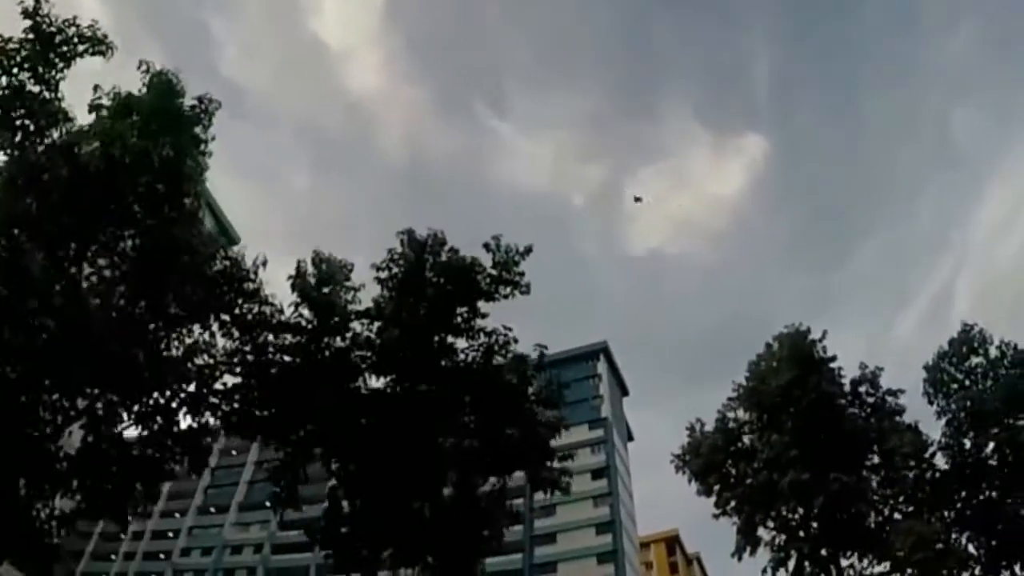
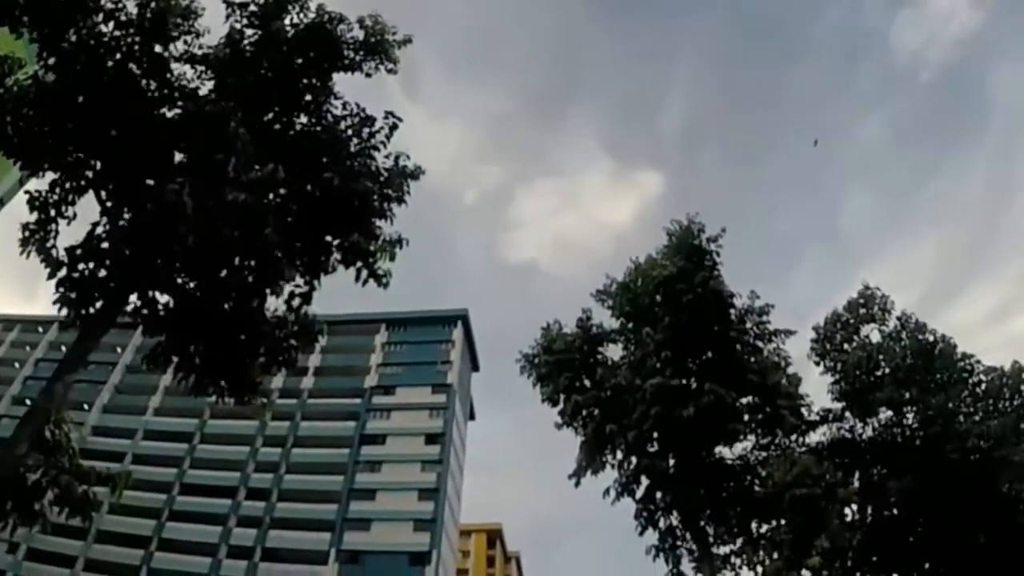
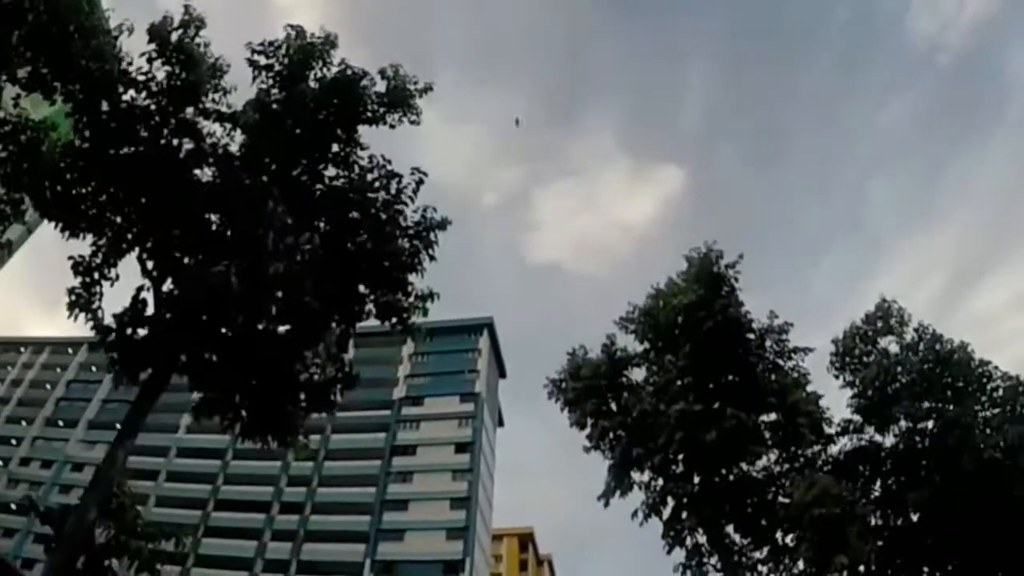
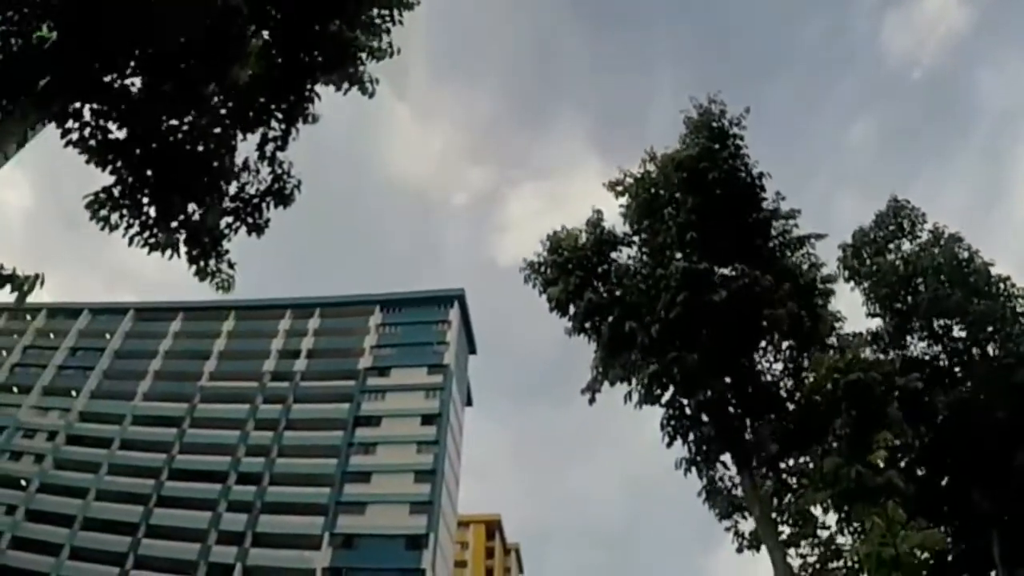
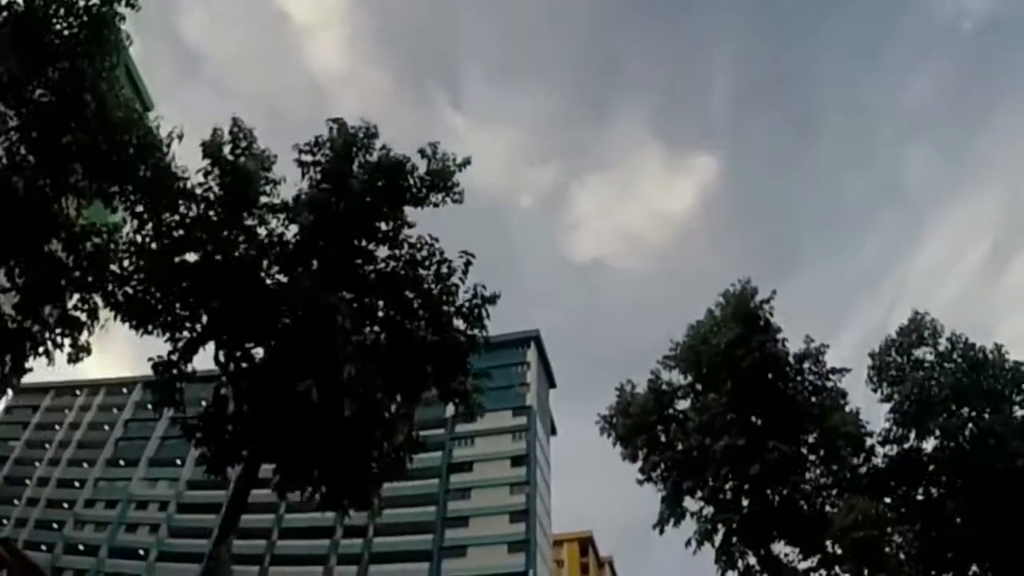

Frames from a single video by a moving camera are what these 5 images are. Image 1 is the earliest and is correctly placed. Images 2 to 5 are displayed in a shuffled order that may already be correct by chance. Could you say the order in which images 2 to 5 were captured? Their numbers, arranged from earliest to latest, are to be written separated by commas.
5, 3, 2, 4
